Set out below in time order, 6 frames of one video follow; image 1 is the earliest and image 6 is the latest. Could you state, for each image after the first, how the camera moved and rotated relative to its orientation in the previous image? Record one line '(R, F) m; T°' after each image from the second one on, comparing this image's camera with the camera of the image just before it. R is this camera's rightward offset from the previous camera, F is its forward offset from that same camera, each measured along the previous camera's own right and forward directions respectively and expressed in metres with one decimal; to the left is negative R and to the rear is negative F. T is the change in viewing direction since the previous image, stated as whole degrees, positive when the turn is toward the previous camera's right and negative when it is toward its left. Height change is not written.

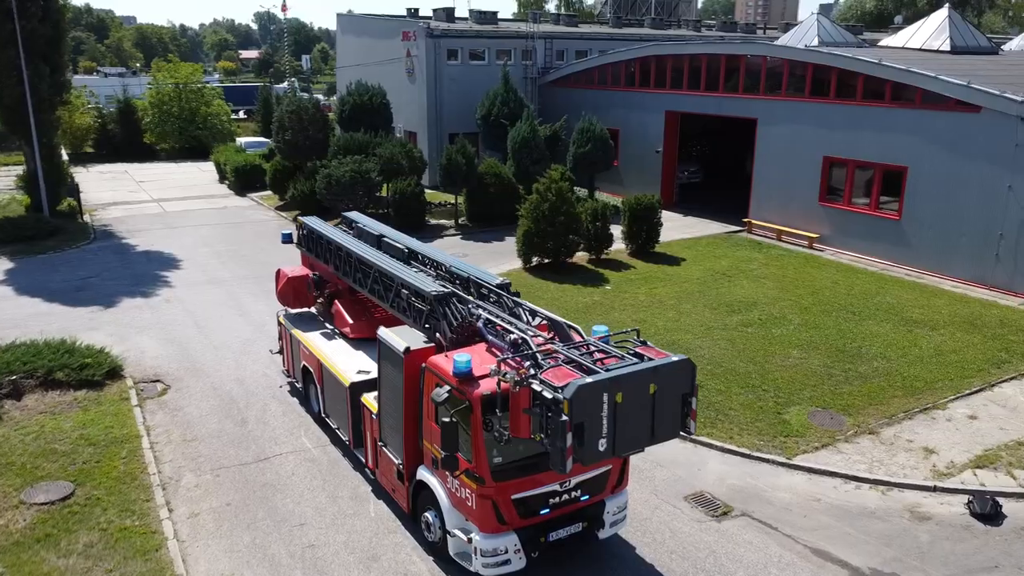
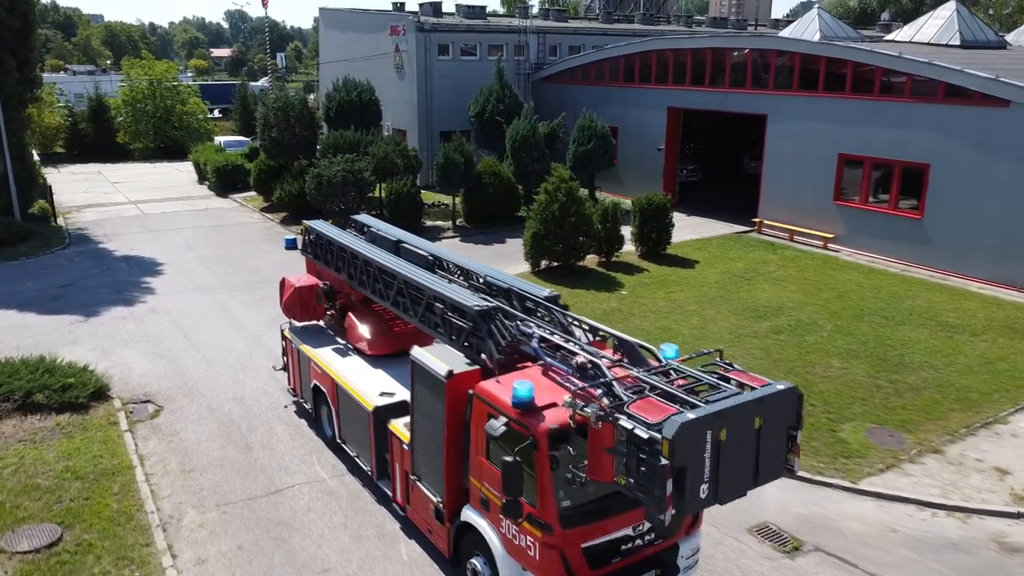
(-0.8, +1.0) m; +2°
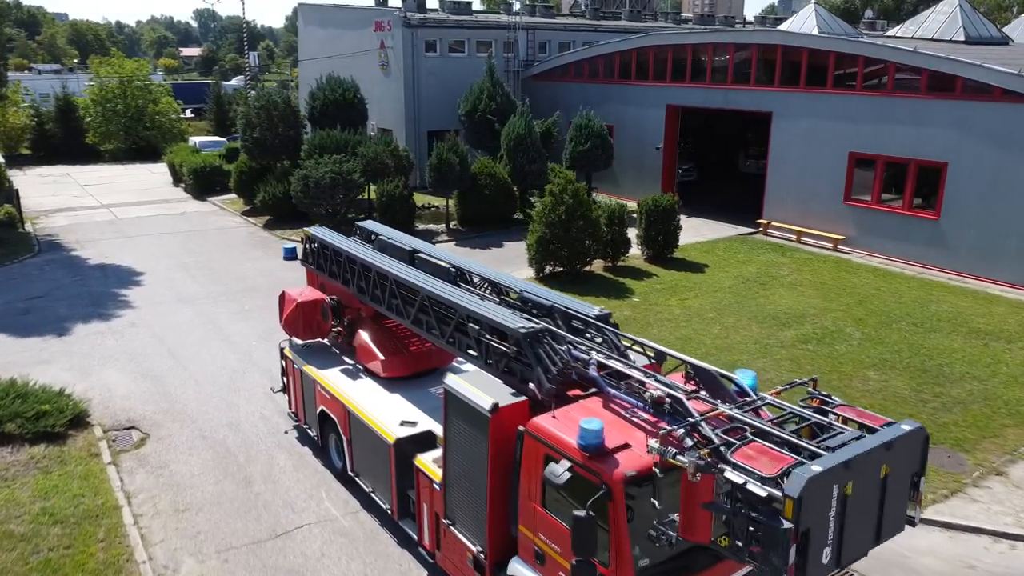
(-0.6, +0.9) m; +2°
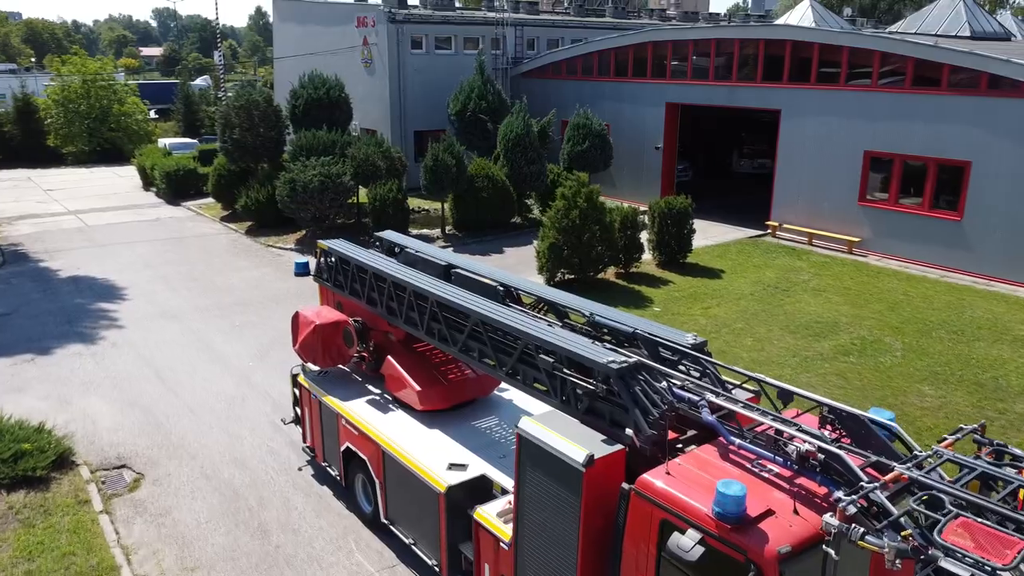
(-0.9, +1.0) m; +2°
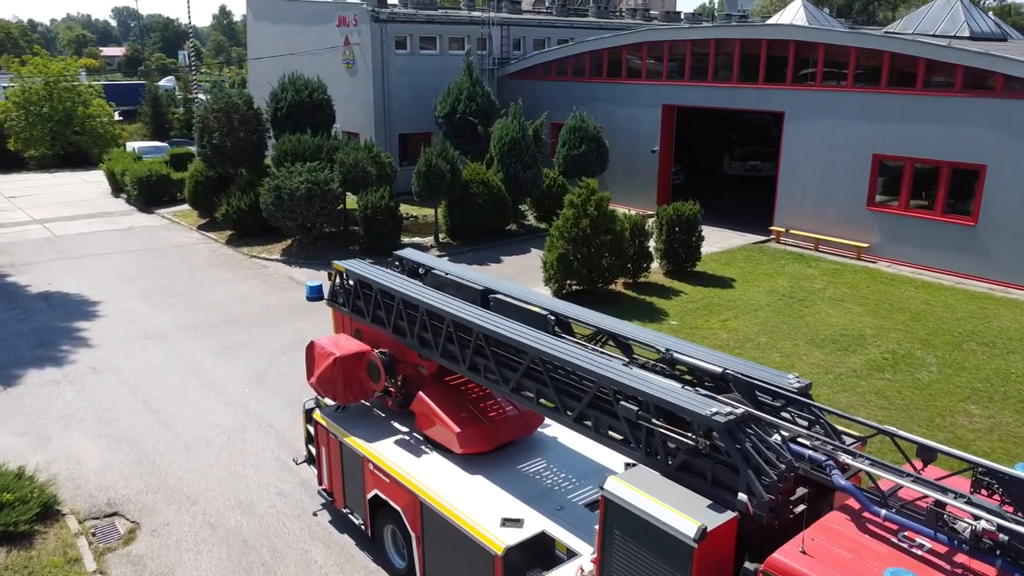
(-0.7, +0.8) m; +2°
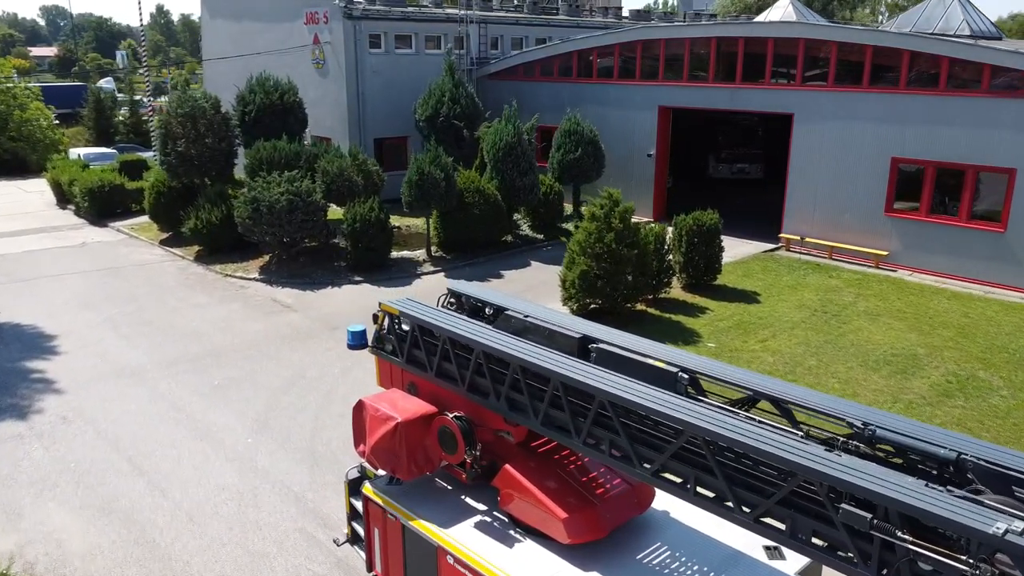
(-1.2, +1.4) m; +4°
